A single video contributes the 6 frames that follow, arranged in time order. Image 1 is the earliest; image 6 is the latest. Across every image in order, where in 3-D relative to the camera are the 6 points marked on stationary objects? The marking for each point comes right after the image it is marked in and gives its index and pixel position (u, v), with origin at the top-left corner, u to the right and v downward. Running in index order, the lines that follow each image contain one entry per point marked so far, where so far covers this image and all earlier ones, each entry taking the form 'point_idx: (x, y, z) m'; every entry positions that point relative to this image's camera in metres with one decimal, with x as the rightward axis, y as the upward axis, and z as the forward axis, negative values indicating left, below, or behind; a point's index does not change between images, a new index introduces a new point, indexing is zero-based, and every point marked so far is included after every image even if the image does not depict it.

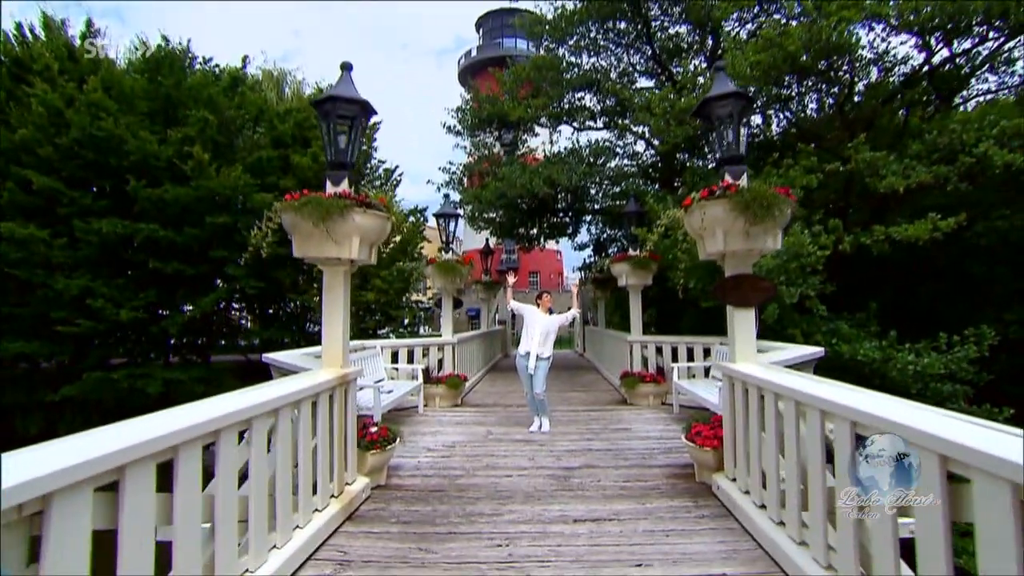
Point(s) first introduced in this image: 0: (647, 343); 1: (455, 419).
0: (+1.8, -0.7, +7.3) m
1: (-0.6, -1.4, +6.1) m
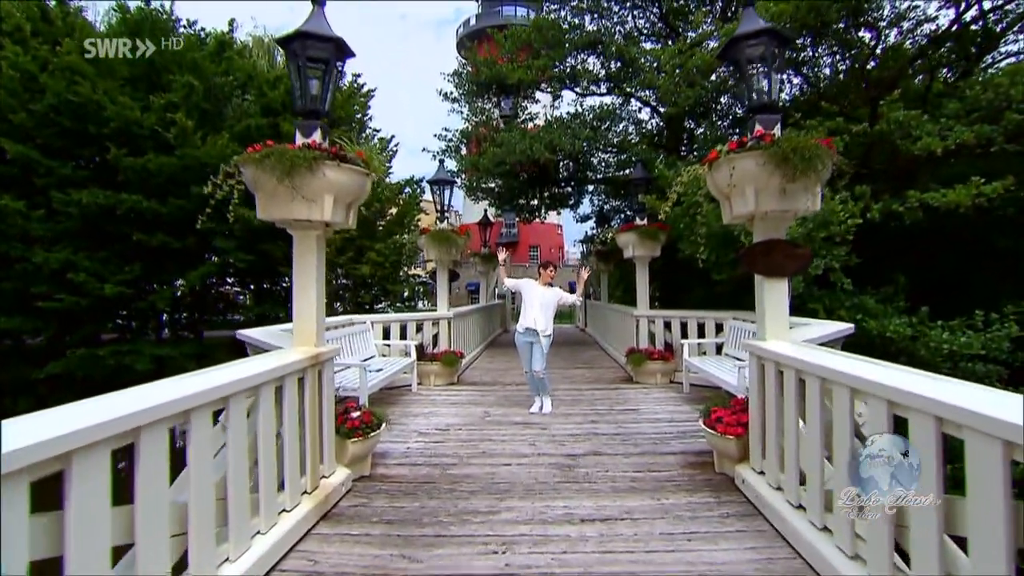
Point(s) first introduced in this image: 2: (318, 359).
0: (+1.8, -0.4, +6.8) m
1: (-0.6, -1.2, +5.7) m
2: (-1.0, -0.4, +2.9) m
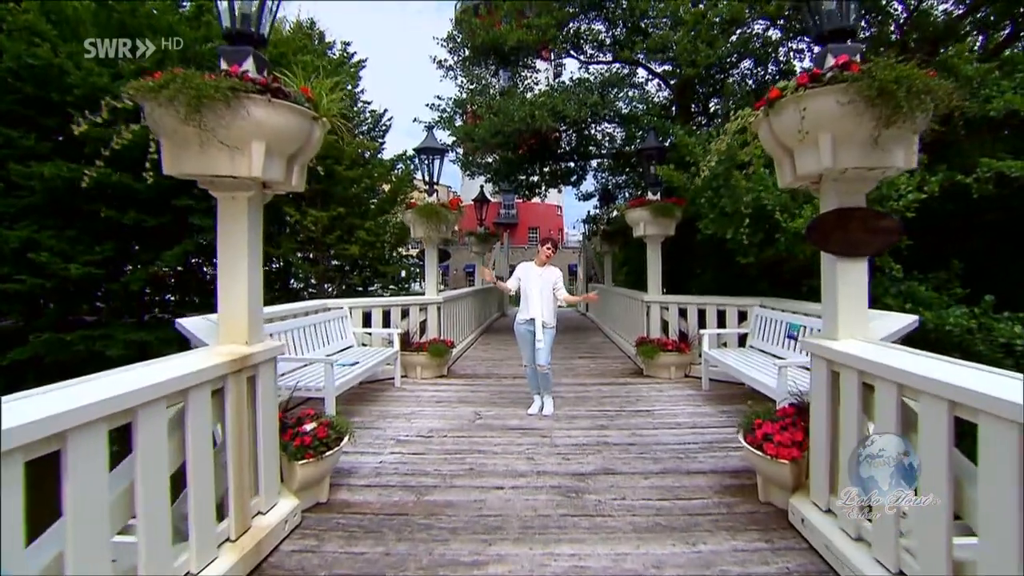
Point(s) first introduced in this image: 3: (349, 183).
0: (+1.7, -0.2, +6.1) m
1: (-0.7, -1.0, +5.0) m
2: (-1.0, -0.3, +2.2) m
3: (-2.9, +1.9, +10.2) m
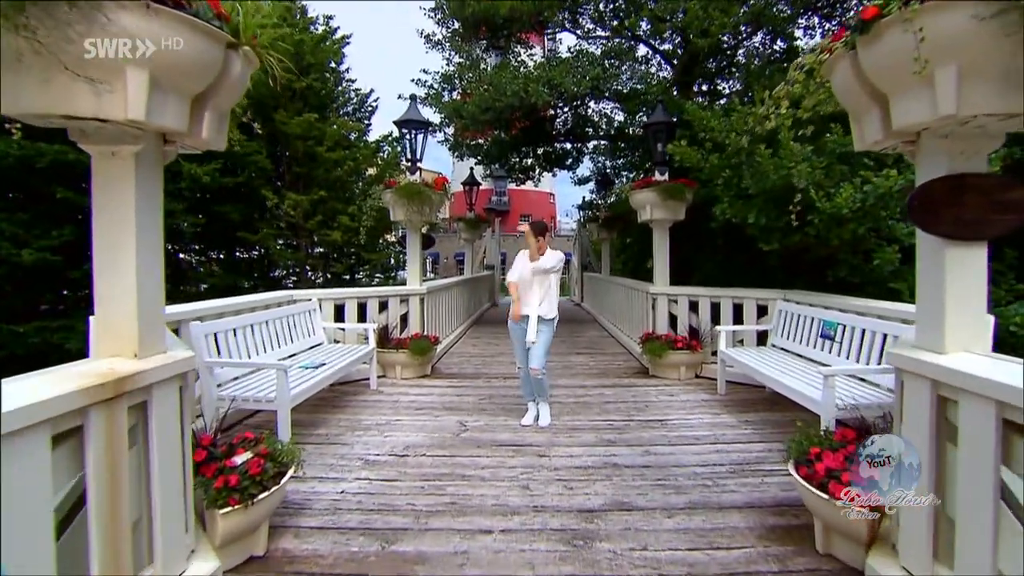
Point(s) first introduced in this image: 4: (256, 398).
0: (+1.6, -0.1, +5.5) m
1: (-0.7, -0.9, +4.4) m
2: (-1.1, -0.3, +1.5) m
3: (-3.1, +2.1, +9.5) m
4: (-1.4, -0.6, +3.0) m
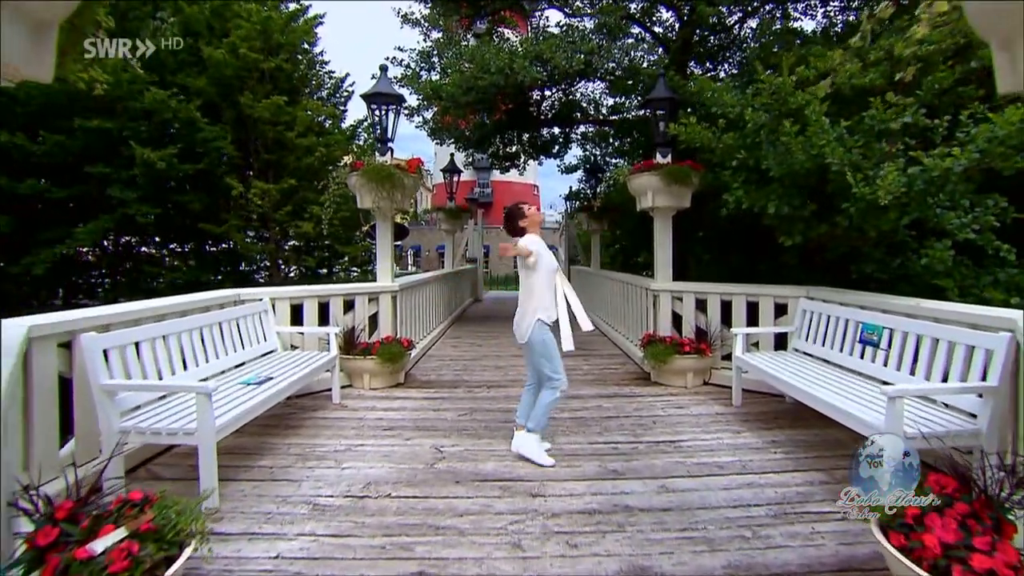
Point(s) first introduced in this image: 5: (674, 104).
0: (+1.5, -0.1, +4.9) m
1: (-0.8, -0.9, +3.7) m
2: (-1.1, -0.3, +0.9) m
3: (-3.3, +2.2, +8.7) m
4: (-1.5, -0.6, +2.3) m
5: (+1.5, +1.7, +5.1) m
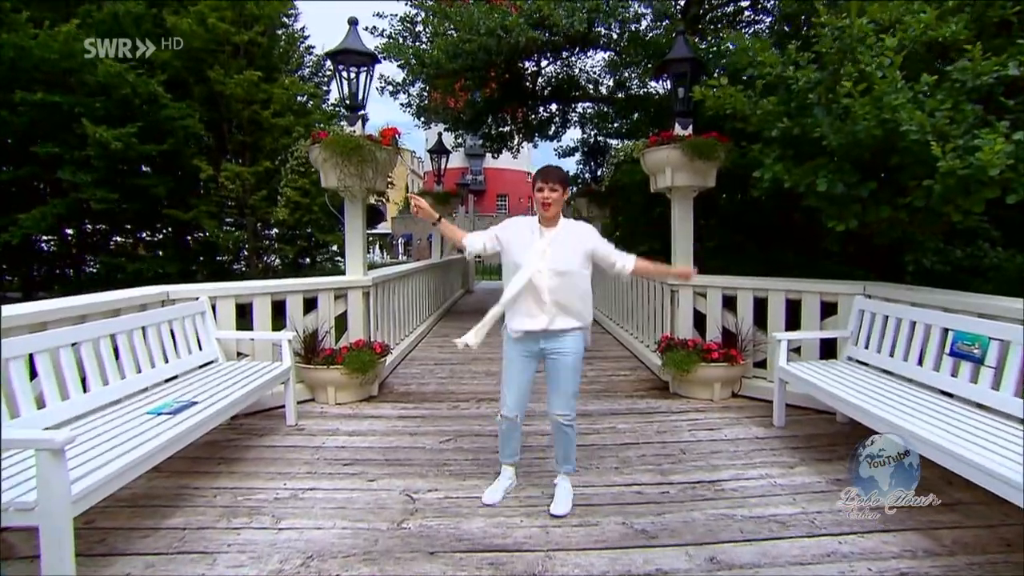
0: (+1.5, 0.0, +4.2) m
1: (-0.9, -0.9, +3.0) m
2: (-1.1, -0.3, +0.1) m
3: (-3.4, +2.3, +7.9) m
4: (-1.5, -0.6, +1.6) m
5: (+1.4, +1.7, +4.3) m
